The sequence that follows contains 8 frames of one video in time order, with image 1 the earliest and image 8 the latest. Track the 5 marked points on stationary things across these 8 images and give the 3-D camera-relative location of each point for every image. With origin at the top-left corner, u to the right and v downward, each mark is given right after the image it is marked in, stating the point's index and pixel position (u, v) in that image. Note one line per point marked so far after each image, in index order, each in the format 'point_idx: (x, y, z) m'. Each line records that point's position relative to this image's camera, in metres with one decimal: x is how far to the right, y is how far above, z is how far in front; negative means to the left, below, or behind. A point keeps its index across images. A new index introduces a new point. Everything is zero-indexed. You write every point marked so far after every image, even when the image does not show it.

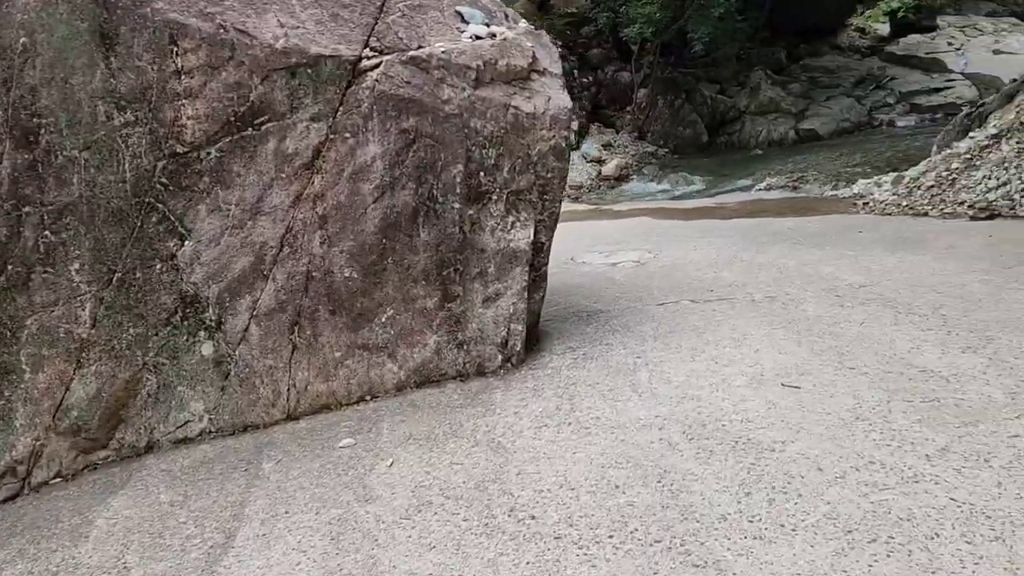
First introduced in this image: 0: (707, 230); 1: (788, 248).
0: (+1.5, +0.5, +6.5) m
1: (+1.7, +0.2, +5.0) m
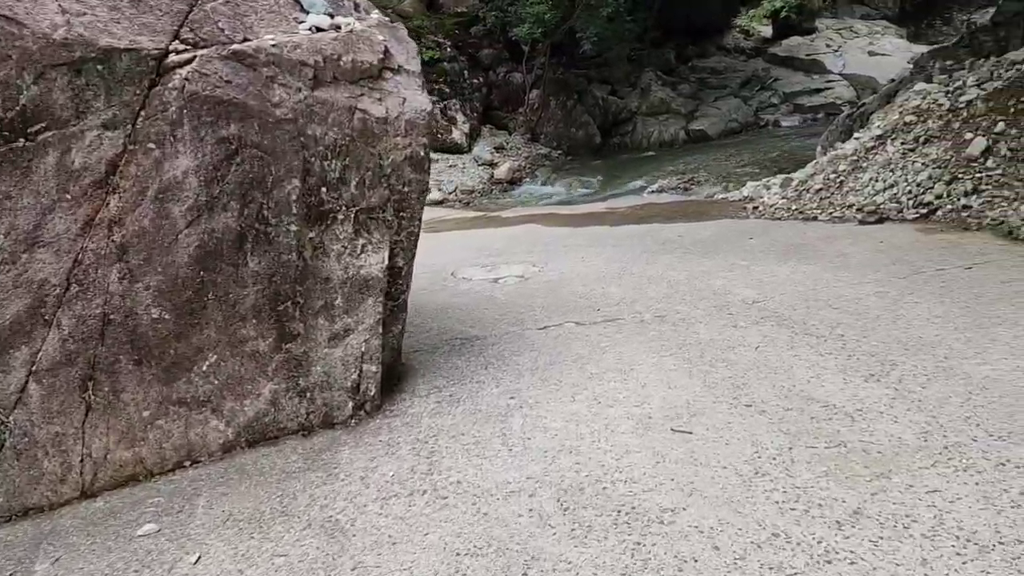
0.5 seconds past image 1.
0: (+0.6, +0.4, +6.2) m
1: (+1.0, +0.2, +4.8) m
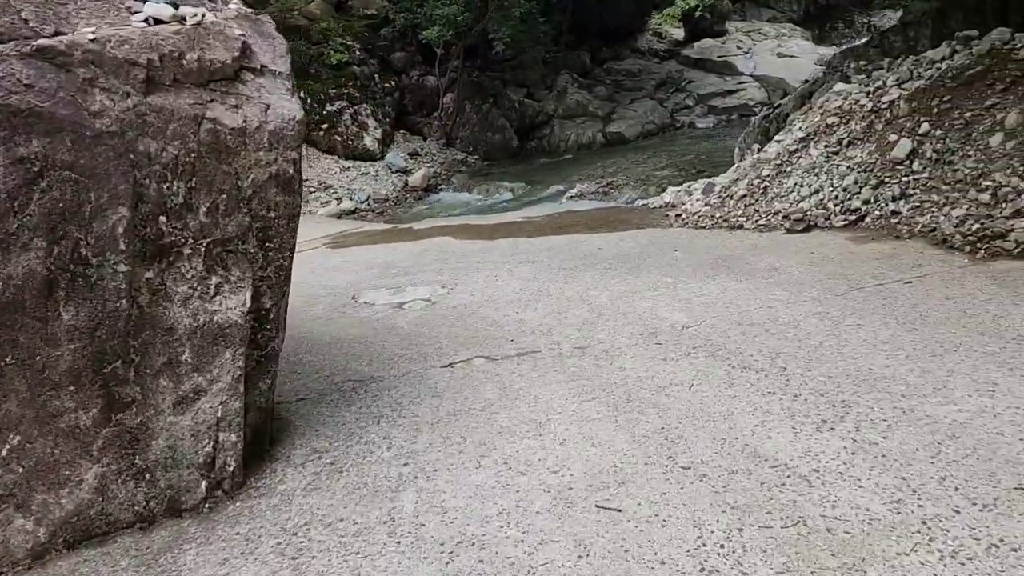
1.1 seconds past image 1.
0: (0.0, +0.2, +5.7) m
1: (+0.5, +0.1, +4.4) m
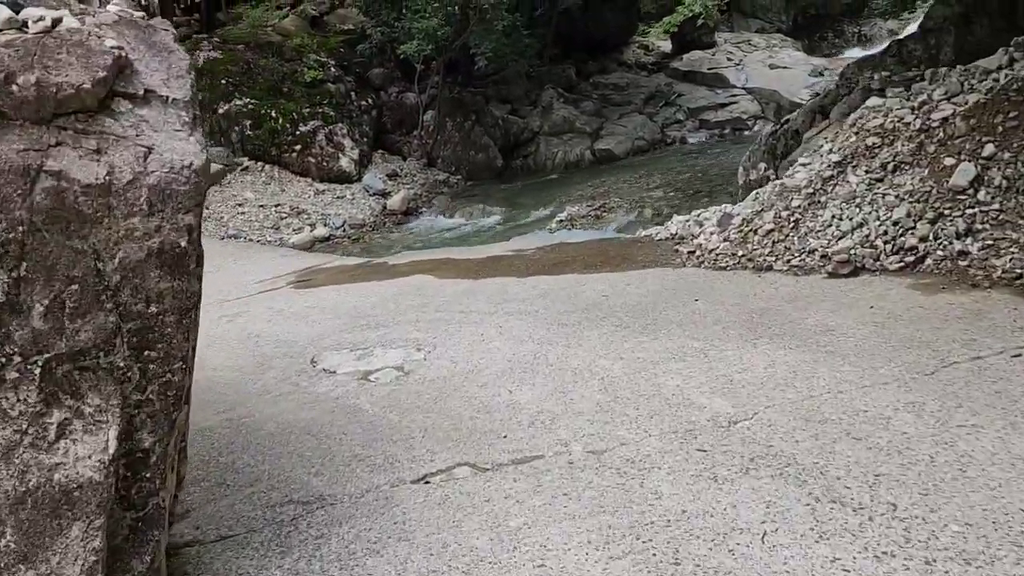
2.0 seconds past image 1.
0: (-0.1, -0.1, +4.9) m
1: (+0.4, -0.2, +3.6) m
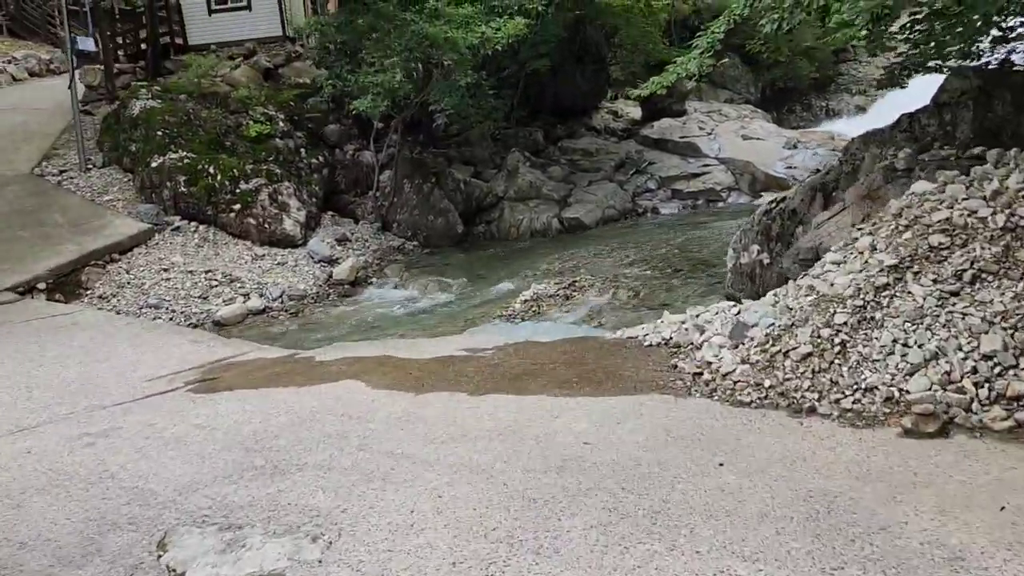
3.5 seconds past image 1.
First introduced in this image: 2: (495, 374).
0: (-0.3, -0.6, +3.7) m
1: (+0.3, -0.7, +2.4) m
2: (-0.1, -0.5, +4.7) m
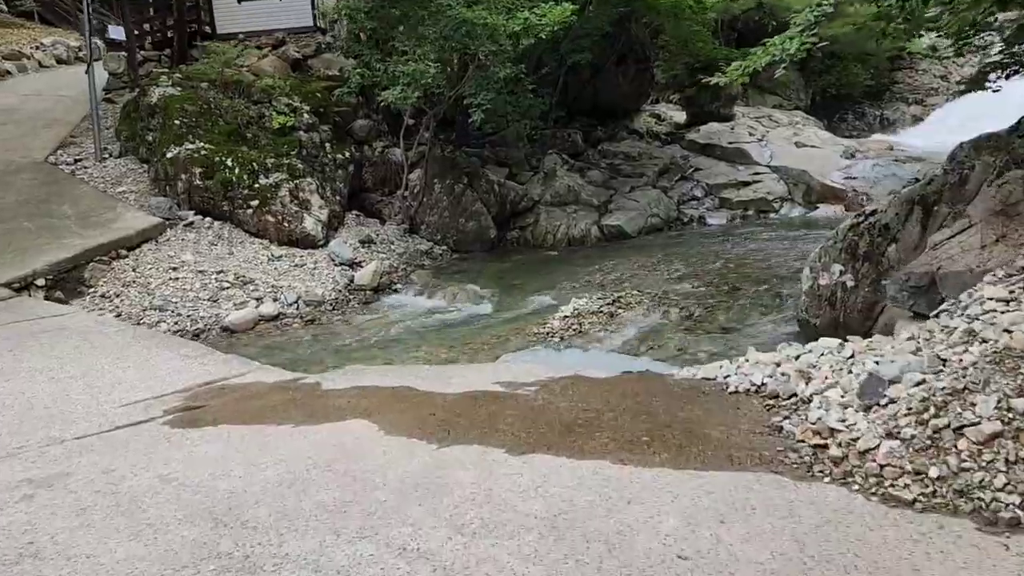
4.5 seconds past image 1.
0: (-0.1, -0.8, +2.7) m
1: (+0.4, -0.8, +1.4) m
2: (+0.1, -0.6, +3.7) m
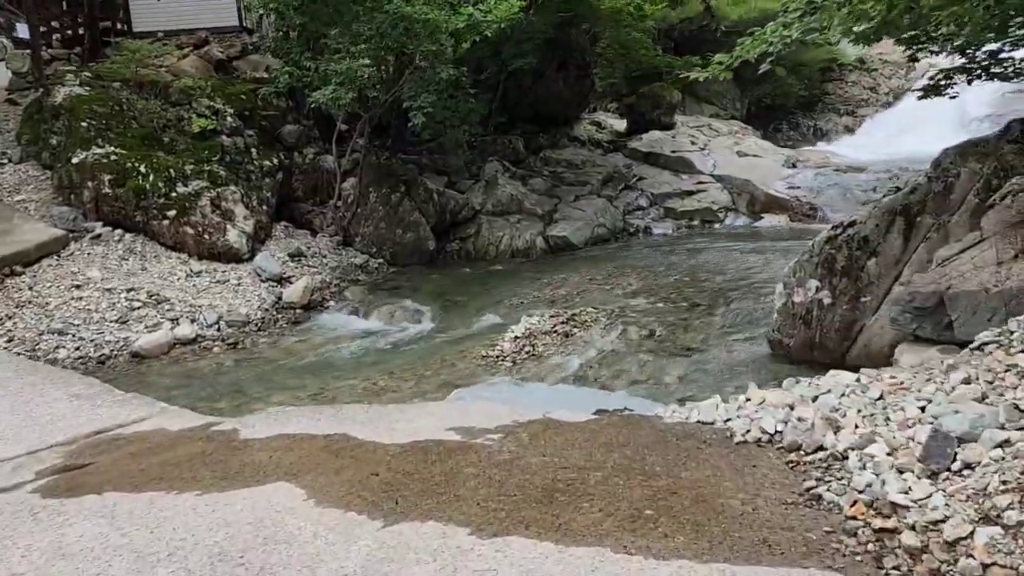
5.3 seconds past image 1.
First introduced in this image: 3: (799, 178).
0: (-0.2, -0.9, +2.0) m
1: (+0.4, -0.9, +0.7) m
2: (0.0, -0.7, +3.0) m
3: (+6.0, +2.3, +17.2) m
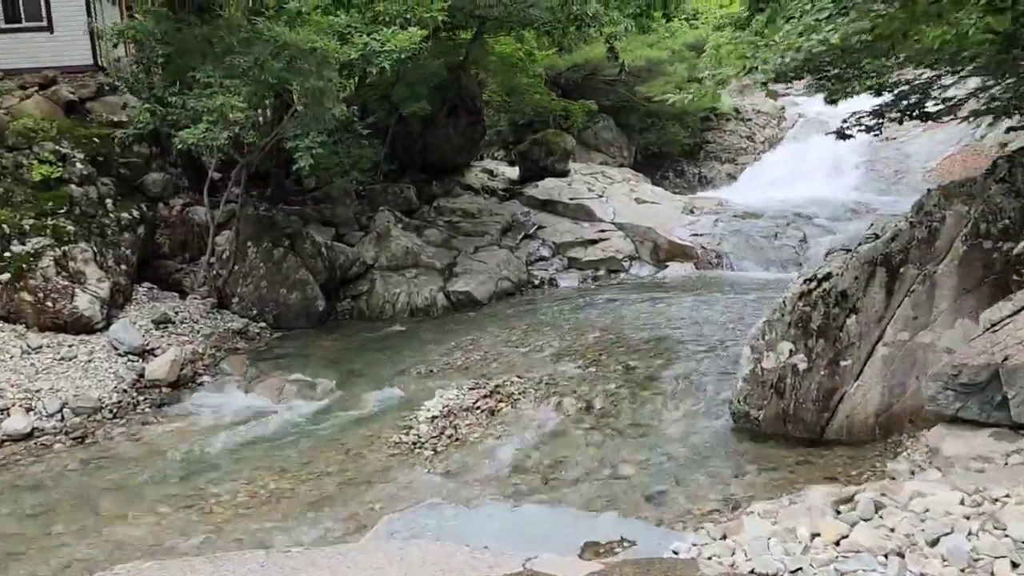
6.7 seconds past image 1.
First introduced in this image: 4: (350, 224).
0: (0.0, -1.1, +0.8) m
1: (+0.8, -1.0, -0.4) m
2: (0.0, -1.0, +1.8) m
3: (+3.9, +1.3, +16.9) m
4: (-2.7, +1.1, +13.6) m
